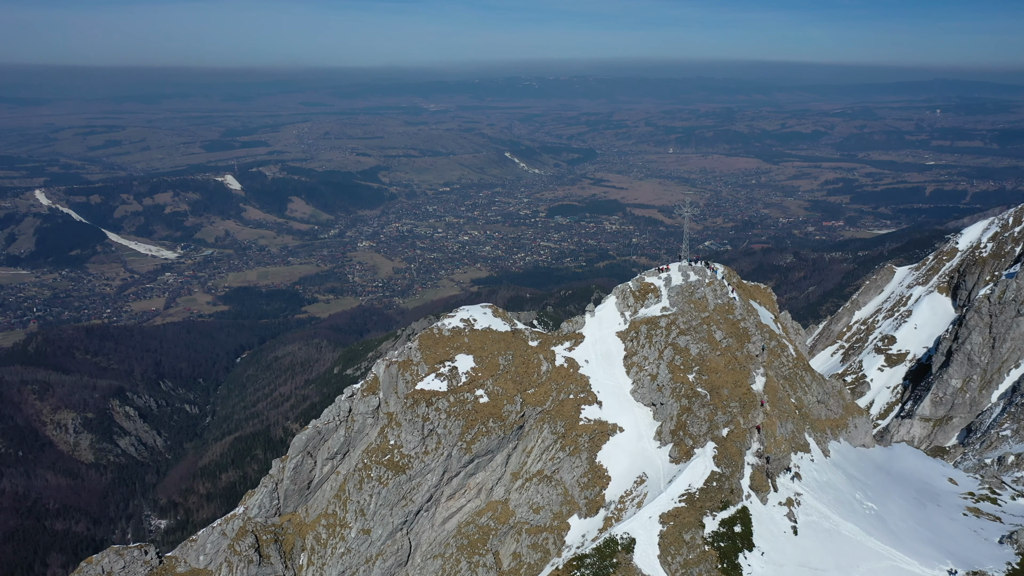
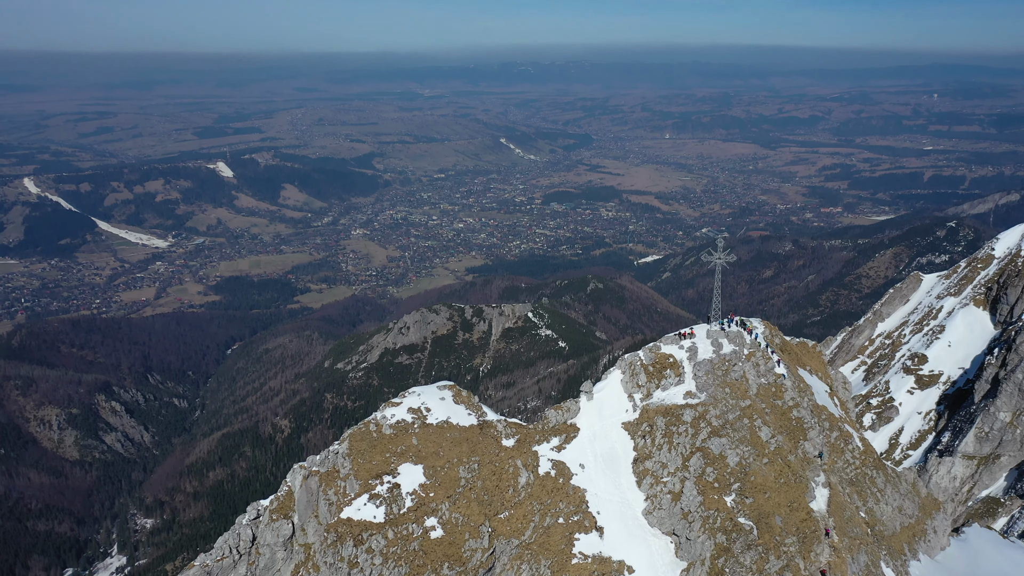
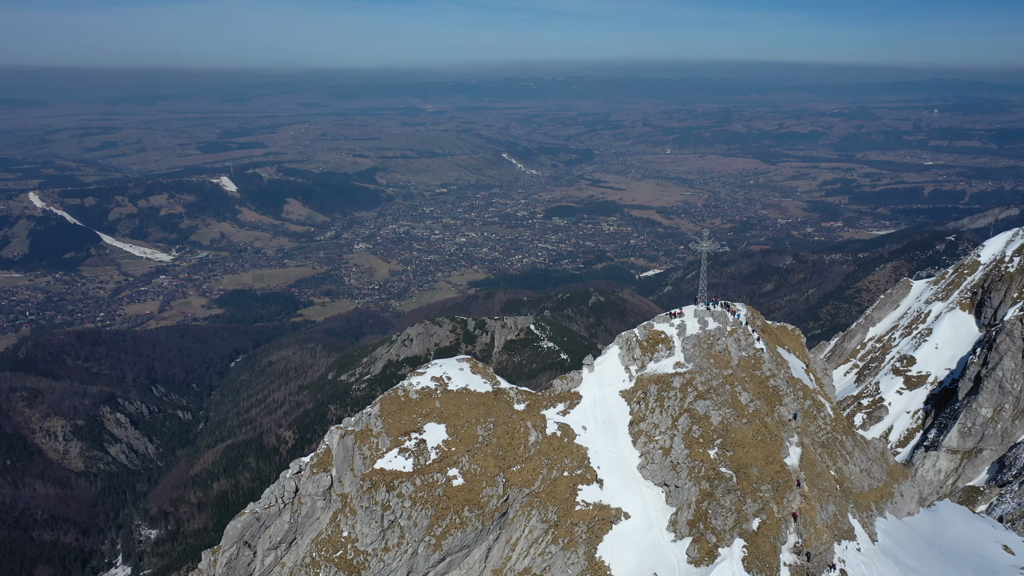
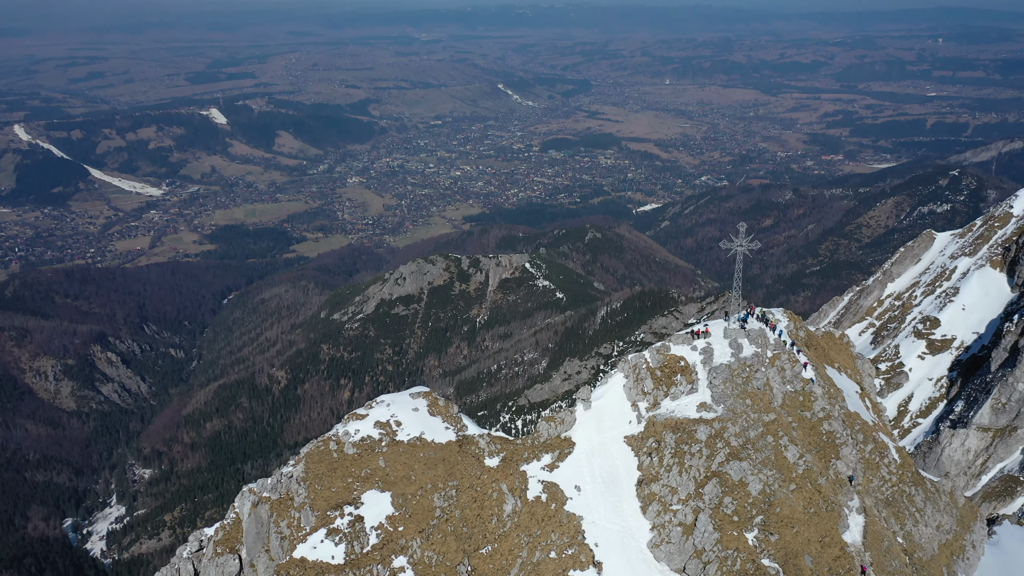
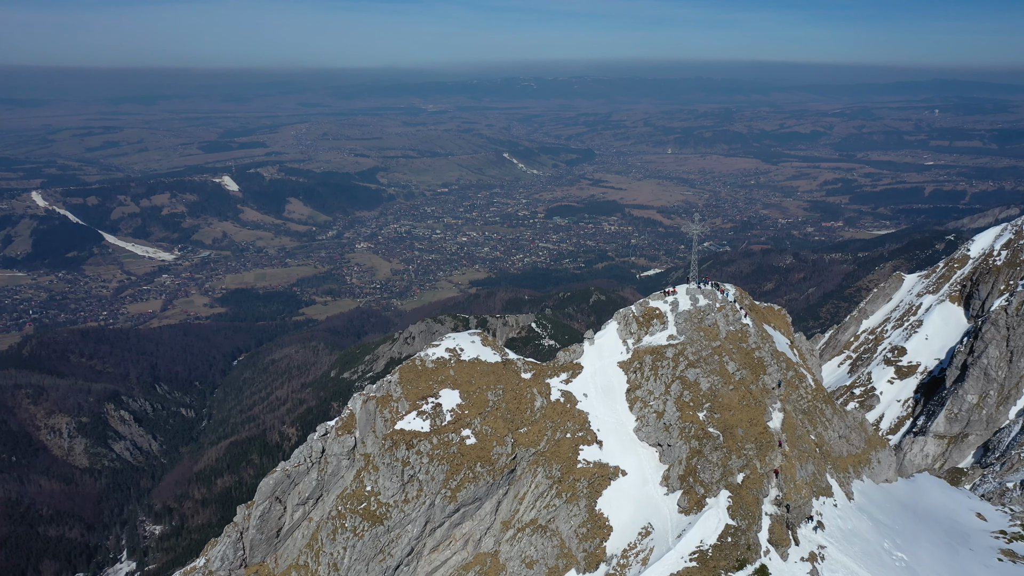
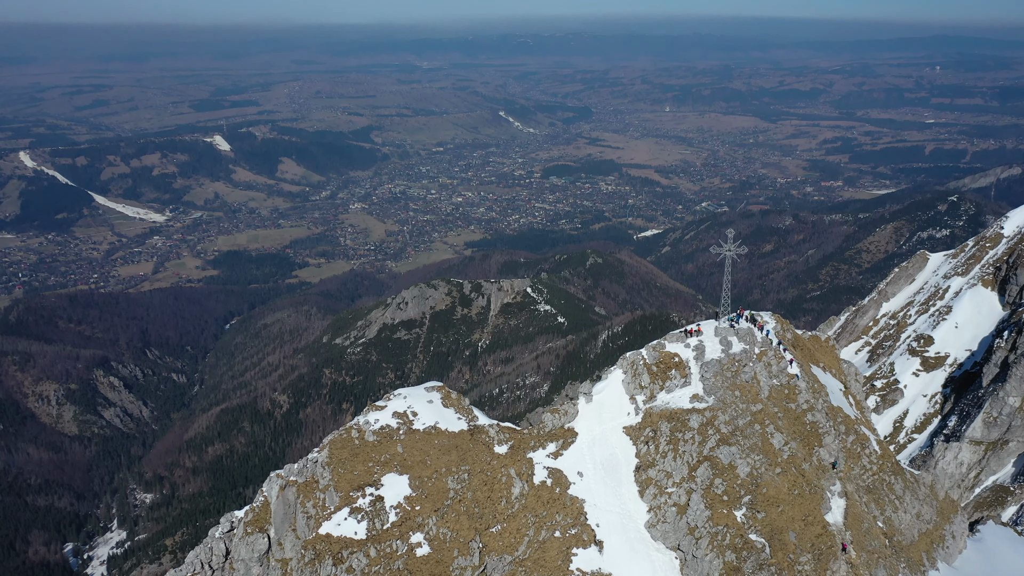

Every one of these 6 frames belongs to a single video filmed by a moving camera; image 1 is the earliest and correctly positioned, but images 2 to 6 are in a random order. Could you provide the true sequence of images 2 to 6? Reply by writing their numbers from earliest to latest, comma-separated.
5, 3, 2, 6, 4
